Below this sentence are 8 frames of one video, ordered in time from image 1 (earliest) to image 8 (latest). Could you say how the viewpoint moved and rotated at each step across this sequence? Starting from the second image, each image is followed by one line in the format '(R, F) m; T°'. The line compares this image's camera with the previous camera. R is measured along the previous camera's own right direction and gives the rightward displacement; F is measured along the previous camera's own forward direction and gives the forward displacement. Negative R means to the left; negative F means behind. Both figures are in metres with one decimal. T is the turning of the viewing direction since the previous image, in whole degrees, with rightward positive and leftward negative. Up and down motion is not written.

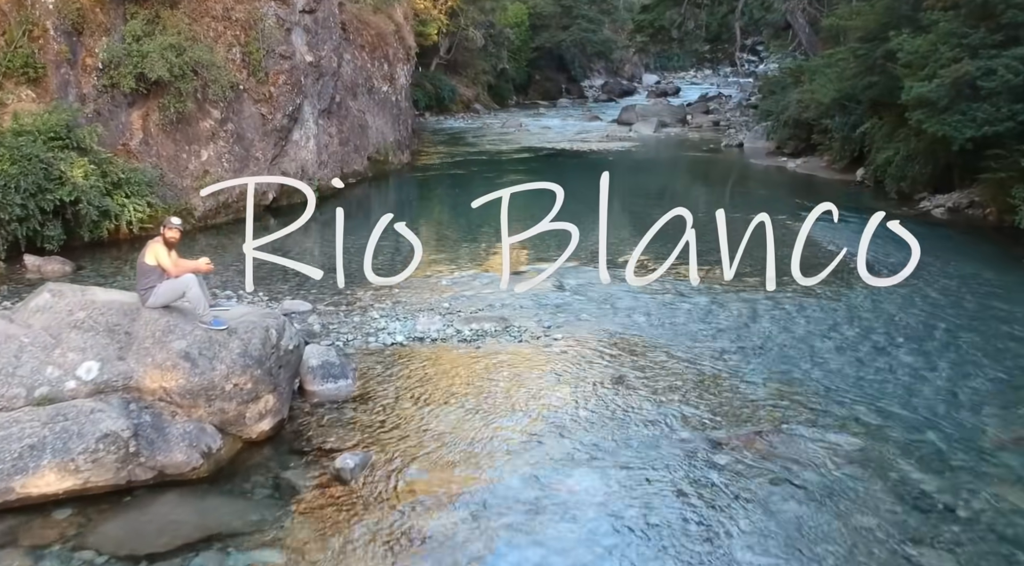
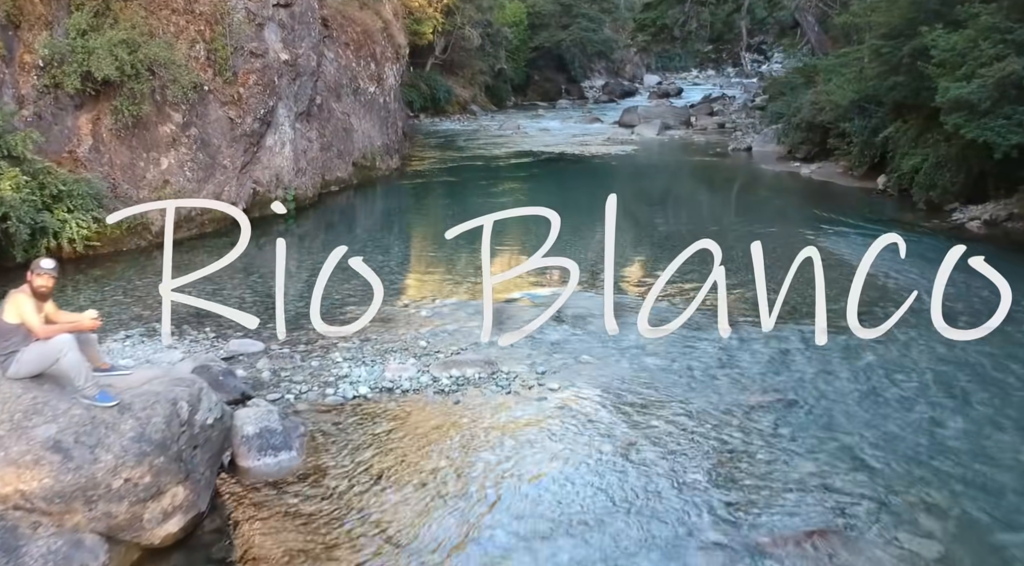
(+0.1, +1.3) m; 0°
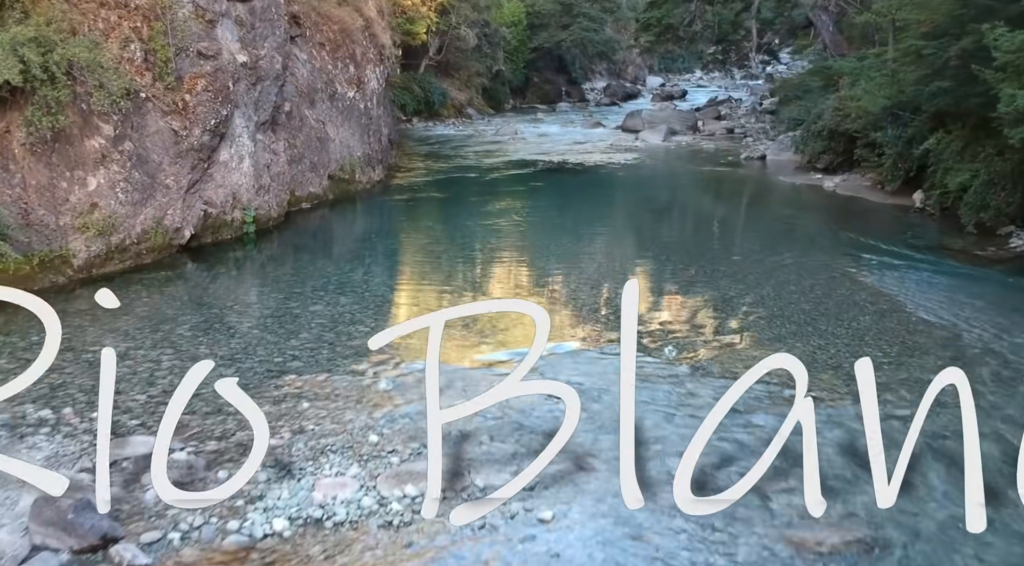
(+0.1, +1.8) m; 0°
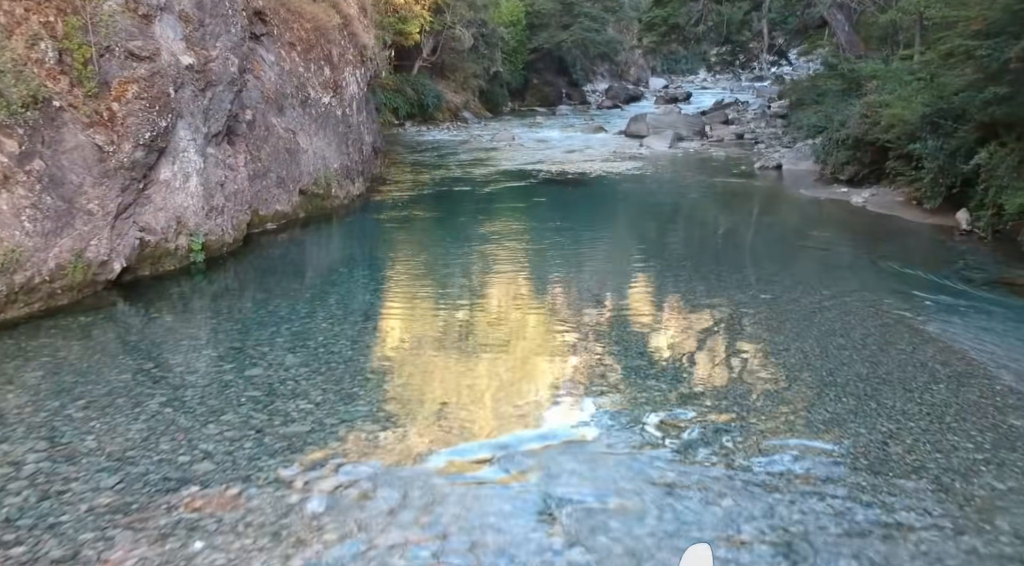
(+0.1, +1.8) m; 0°
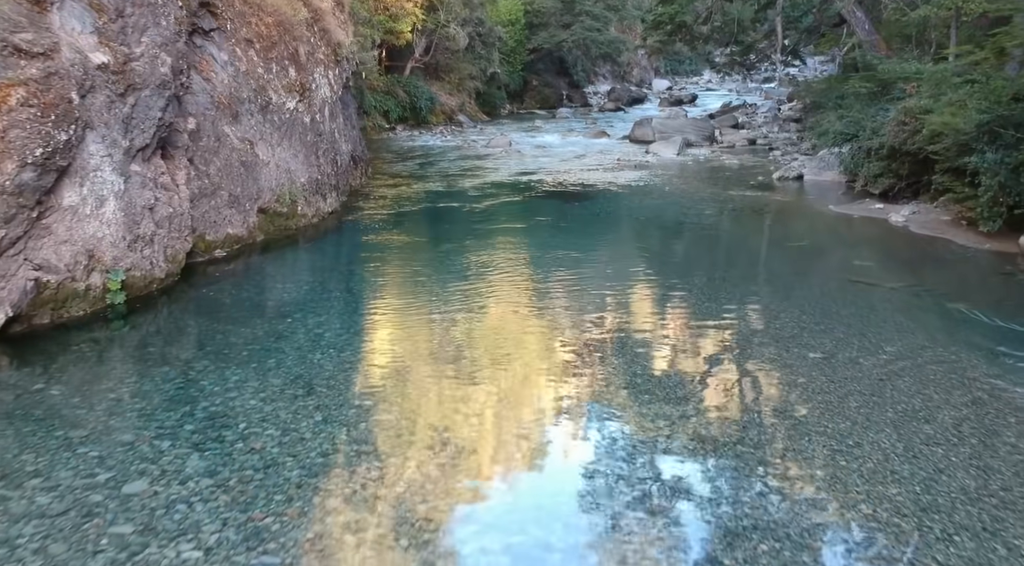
(+0.1, +2.0) m; 0°
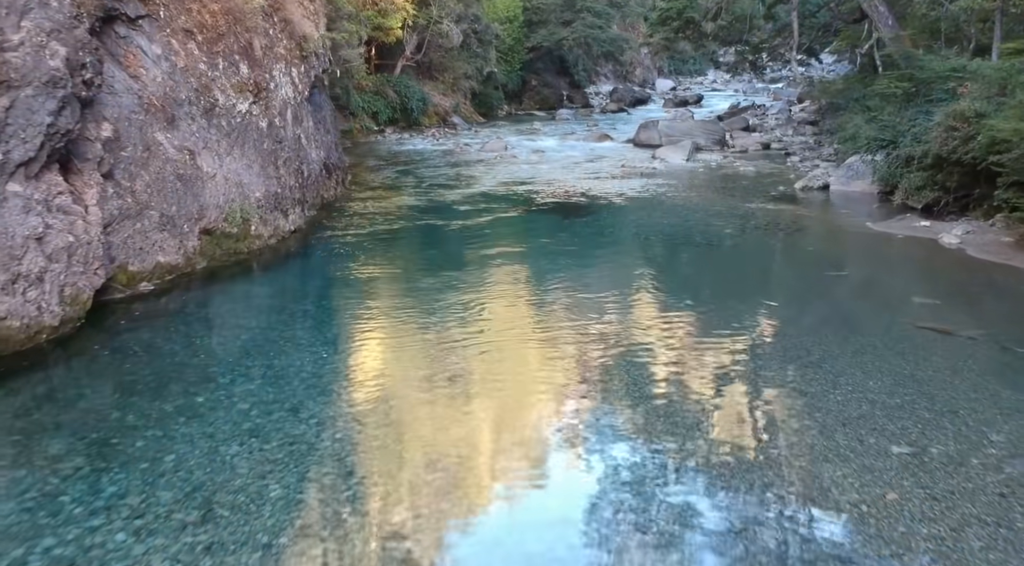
(+0.2, +2.0) m; 0°
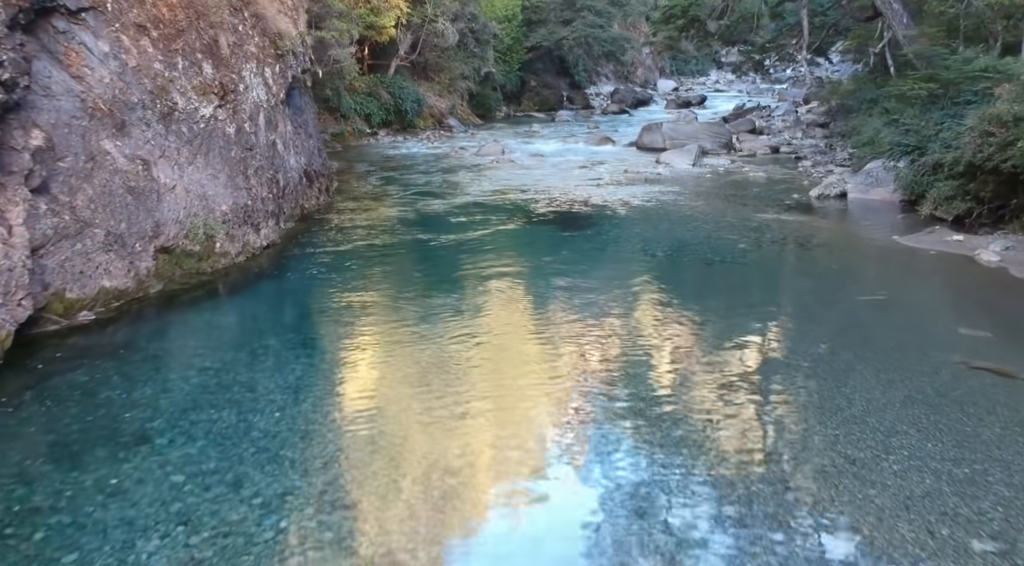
(+0.1, +1.2) m; 0°
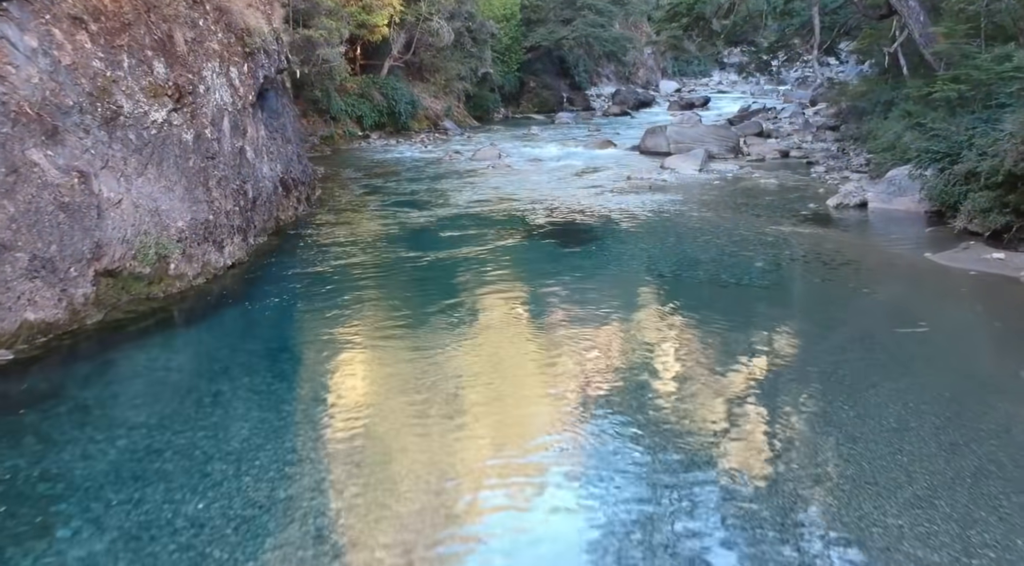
(+0.1, +1.2) m; 0°
